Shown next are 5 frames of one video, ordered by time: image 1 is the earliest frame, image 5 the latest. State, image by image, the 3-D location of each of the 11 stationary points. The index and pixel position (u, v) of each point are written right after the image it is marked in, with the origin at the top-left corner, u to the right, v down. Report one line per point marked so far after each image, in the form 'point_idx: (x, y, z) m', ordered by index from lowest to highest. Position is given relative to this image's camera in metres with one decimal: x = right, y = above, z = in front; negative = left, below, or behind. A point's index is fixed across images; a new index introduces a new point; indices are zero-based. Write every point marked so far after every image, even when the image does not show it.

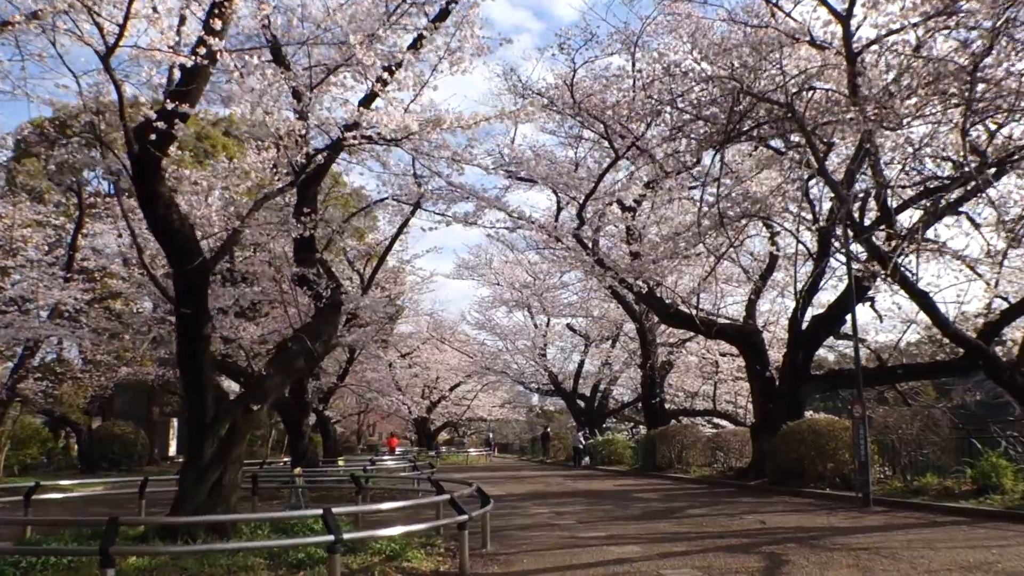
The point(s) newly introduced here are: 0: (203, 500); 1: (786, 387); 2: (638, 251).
0: (-2.6, -1.8, +8.0) m
1: (+4.5, -1.6, +15.9) m
2: (+2.1, +0.6, +16.5) m
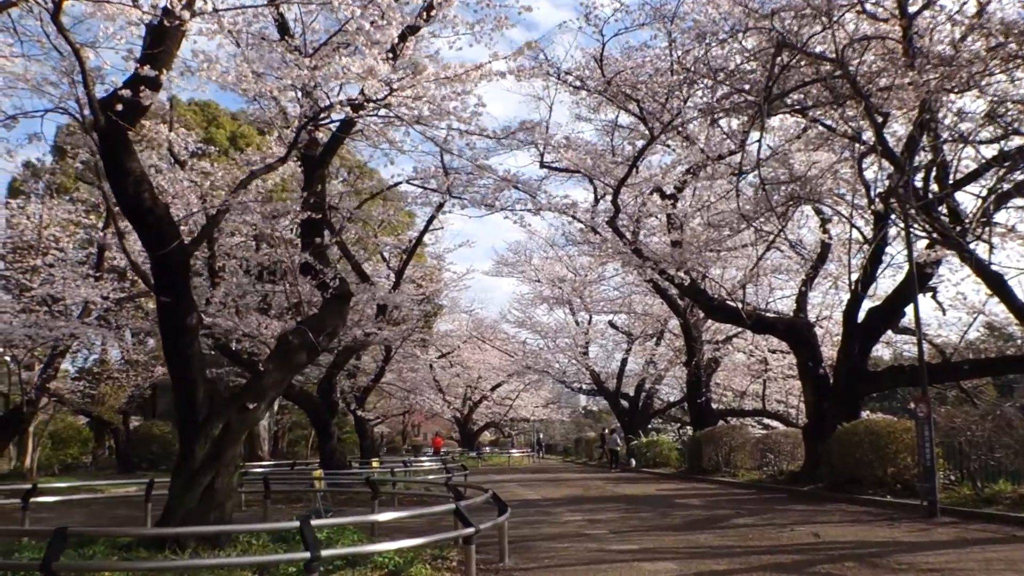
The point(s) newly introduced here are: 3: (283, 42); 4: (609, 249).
0: (-2.4, -1.7, +7.3) m
1: (+5.0, -1.5, +14.8) m
2: (+2.7, +0.8, +15.5) m
3: (-2.2, +2.4, +9.4) m
4: (+1.7, +0.7, +16.8) m
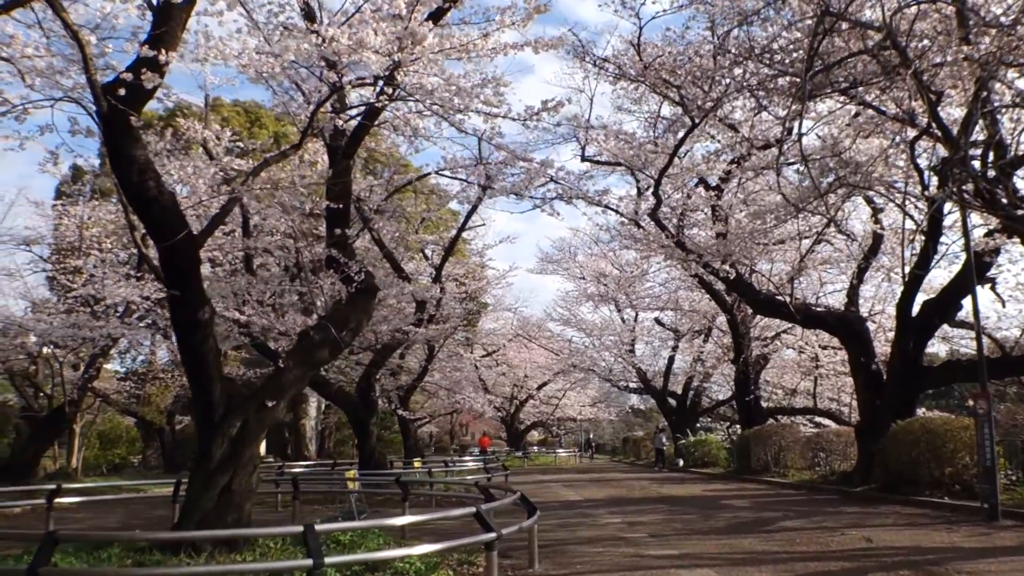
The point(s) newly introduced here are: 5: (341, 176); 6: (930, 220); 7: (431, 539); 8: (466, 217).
0: (-2.2, -1.6, +7.1) m
1: (+5.6, -1.4, +14.2) m
2: (+3.3, +0.9, +15.0) m
3: (-1.9, +2.4, +9.1) m
4: (+2.4, +0.8, +16.3) m
5: (-1.6, +1.1, +9.1) m
6: (+5.7, +0.9, +13.0) m
7: (-0.8, -2.4, +9.4) m
8: (-0.9, +1.3, +17.8) m
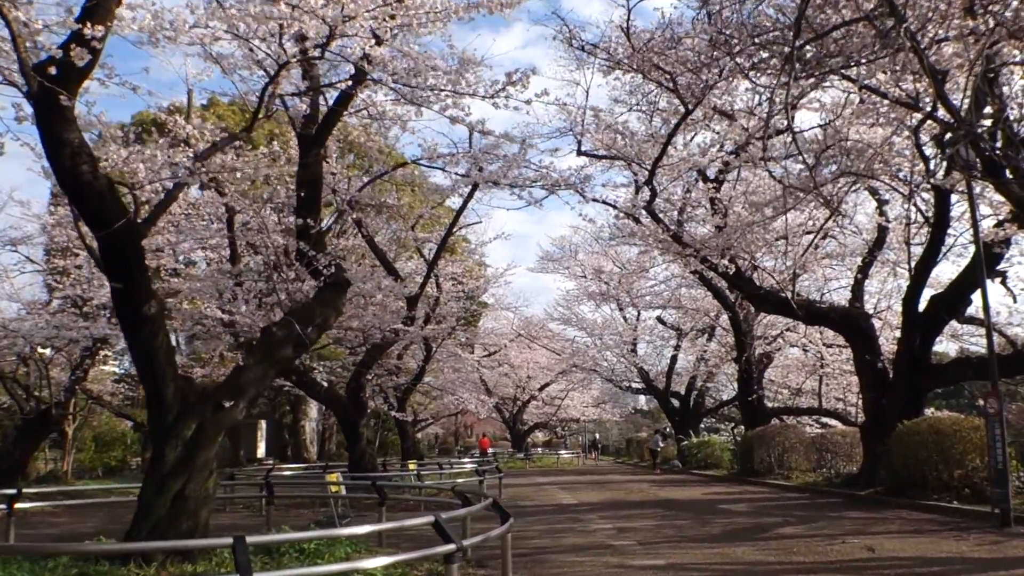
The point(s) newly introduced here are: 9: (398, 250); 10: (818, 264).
0: (-2.4, -1.6, +6.6) m
1: (+5.5, -1.3, +13.6) m
2: (+3.2, +0.9, +14.4) m
3: (-2.1, +2.5, +8.6) m
4: (+2.2, +0.8, +15.8) m
5: (-1.8, +1.1, +8.6) m
6: (+5.5, +1.0, +12.5) m
7: (-1.0, -2.4, +8.9) m
8: (-1.0, +1.4, +17.3) m
9: (-2.3, +0.8, +19.6) m
10: (+5.3, +0.4, +16.6) m
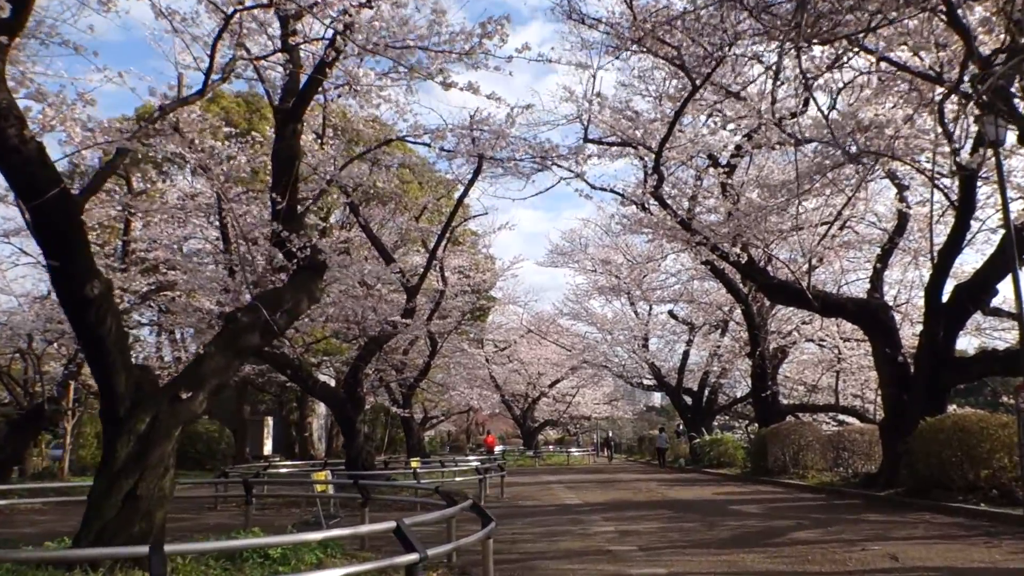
0: (-2.5, -1.4, +6.0) m
1: (+5.5, -1.1, +12.9) m
2: (+3.2, +1.1, +13.8) m
3: (-2.2, +2.6, +8.0) m
4: (+2.3, +1.0, +15.1) m
5: (-1.9, +1.2, +8.0) m
6: (+5.5, +1.1, +11.8) m
7: (-1.0, -2.3, +8.3) m
8: (-0.9, +1.5, +16.7) m
9: (-2.2, +0.9, +19.0) m
10: (+5.3, +0.6, +15.8) m
